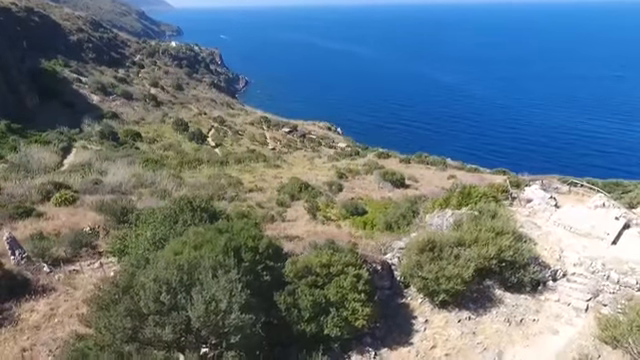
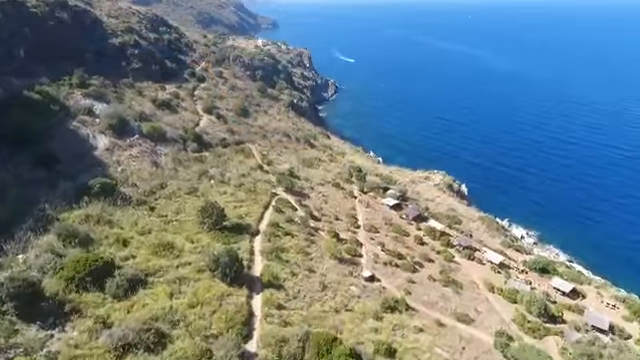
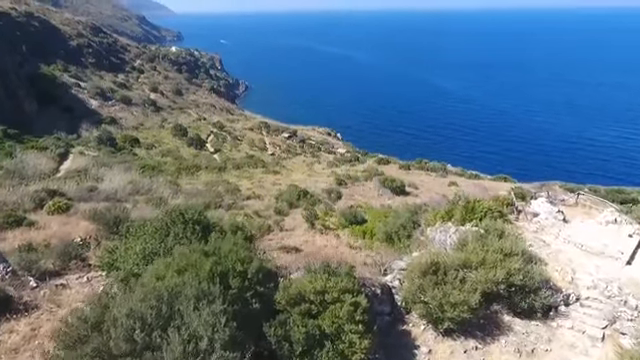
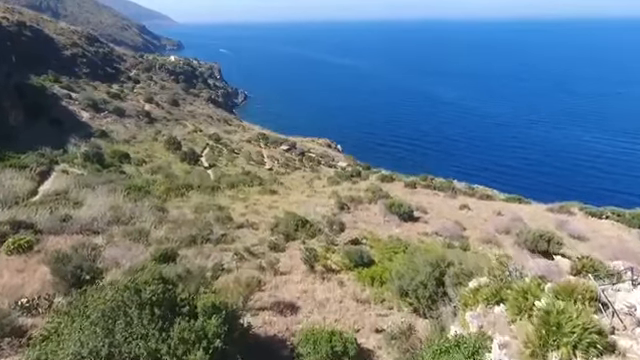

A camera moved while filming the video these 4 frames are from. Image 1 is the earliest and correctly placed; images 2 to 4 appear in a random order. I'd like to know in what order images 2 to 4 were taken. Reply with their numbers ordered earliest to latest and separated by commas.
3, 4, 2
